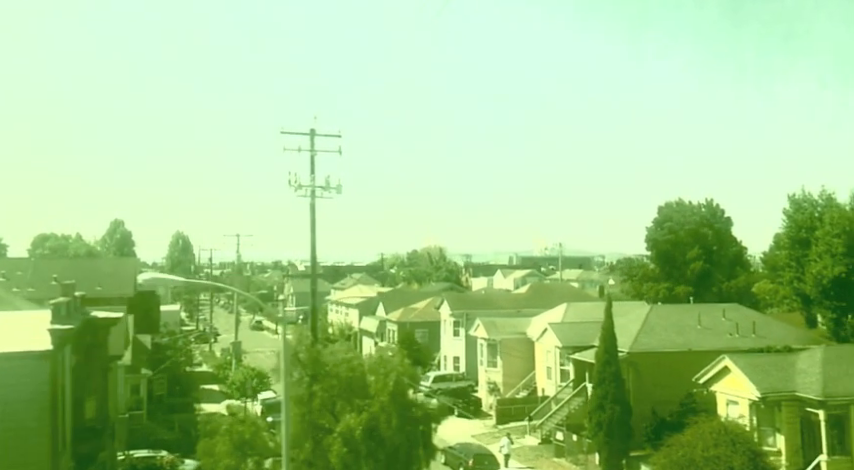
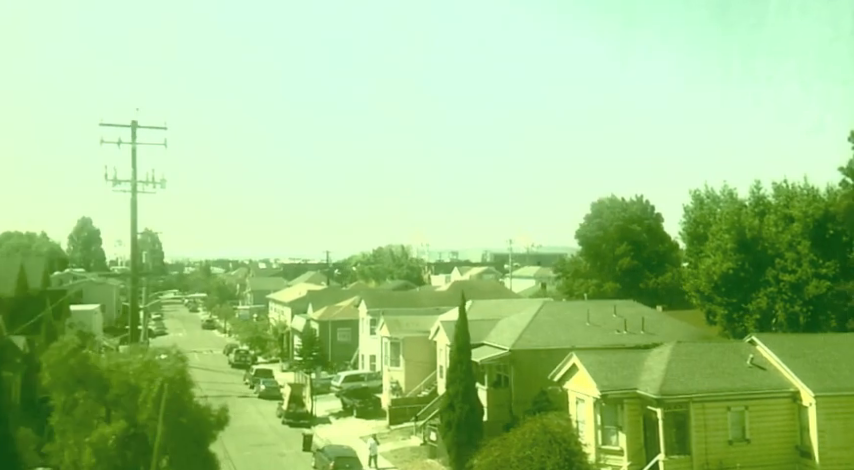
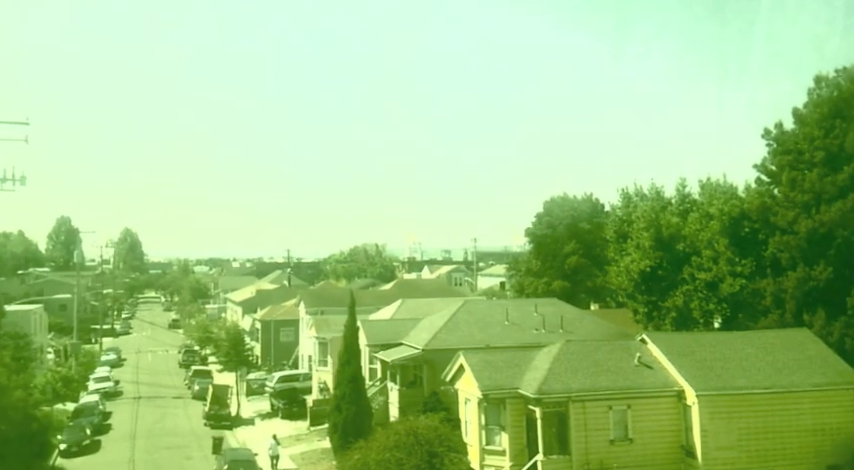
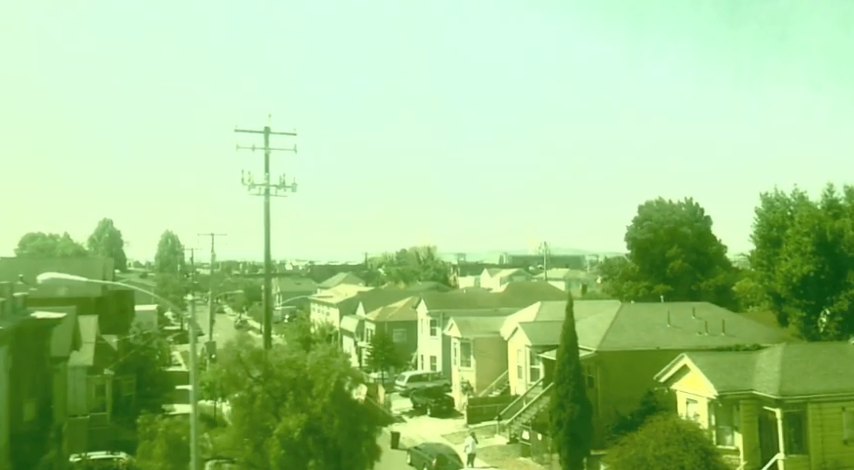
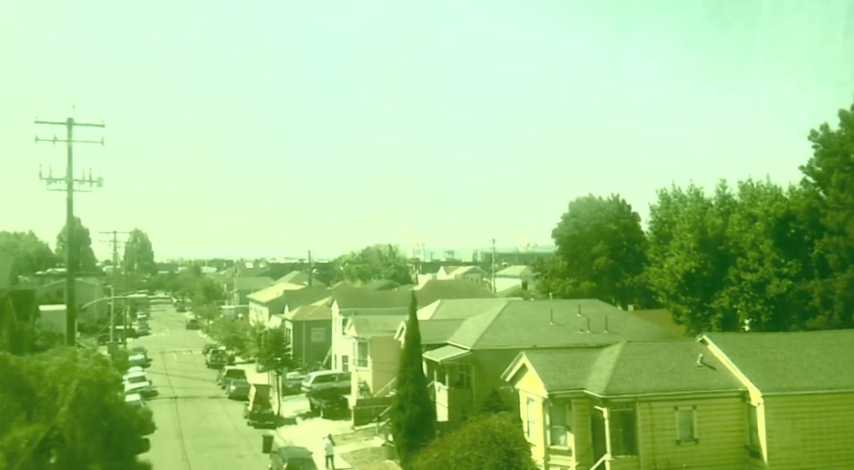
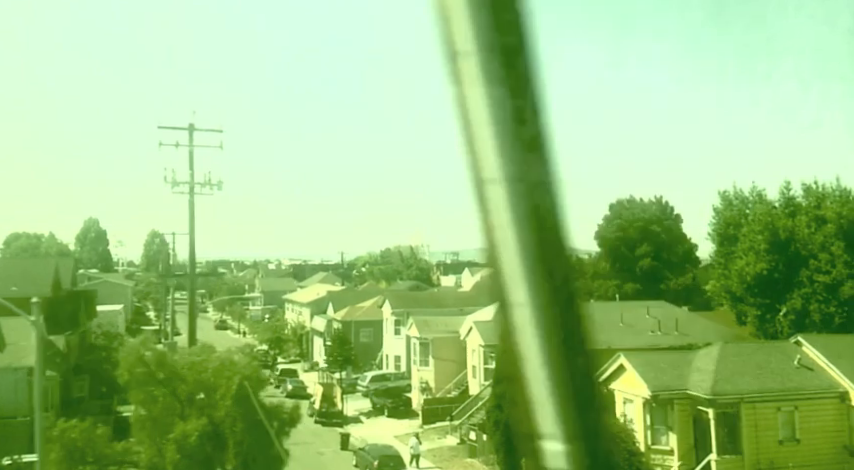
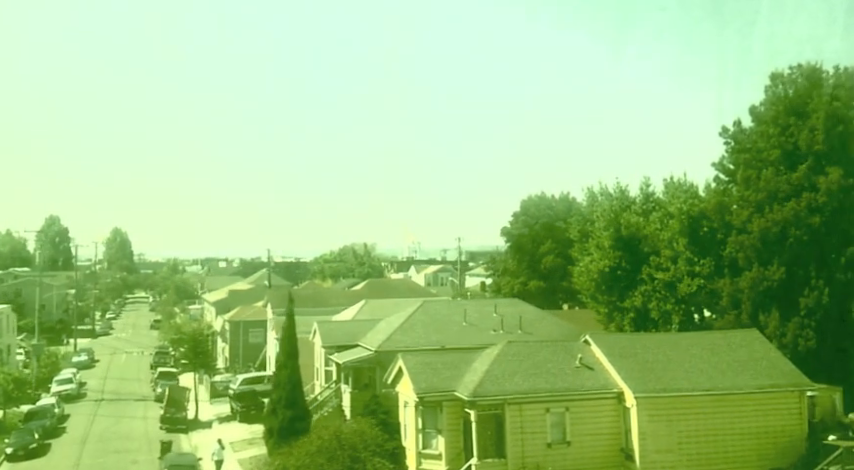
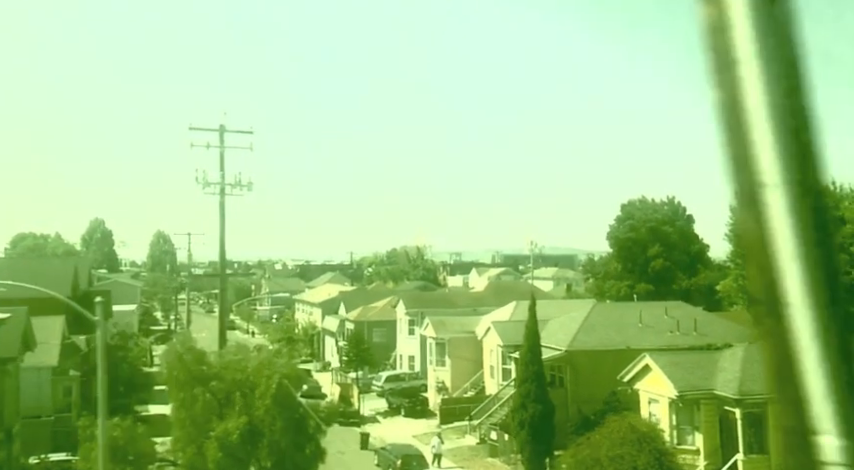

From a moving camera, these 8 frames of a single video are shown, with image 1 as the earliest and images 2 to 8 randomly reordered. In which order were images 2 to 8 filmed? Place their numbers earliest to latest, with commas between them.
4, 8, 6, 2, 5, 3, 7
